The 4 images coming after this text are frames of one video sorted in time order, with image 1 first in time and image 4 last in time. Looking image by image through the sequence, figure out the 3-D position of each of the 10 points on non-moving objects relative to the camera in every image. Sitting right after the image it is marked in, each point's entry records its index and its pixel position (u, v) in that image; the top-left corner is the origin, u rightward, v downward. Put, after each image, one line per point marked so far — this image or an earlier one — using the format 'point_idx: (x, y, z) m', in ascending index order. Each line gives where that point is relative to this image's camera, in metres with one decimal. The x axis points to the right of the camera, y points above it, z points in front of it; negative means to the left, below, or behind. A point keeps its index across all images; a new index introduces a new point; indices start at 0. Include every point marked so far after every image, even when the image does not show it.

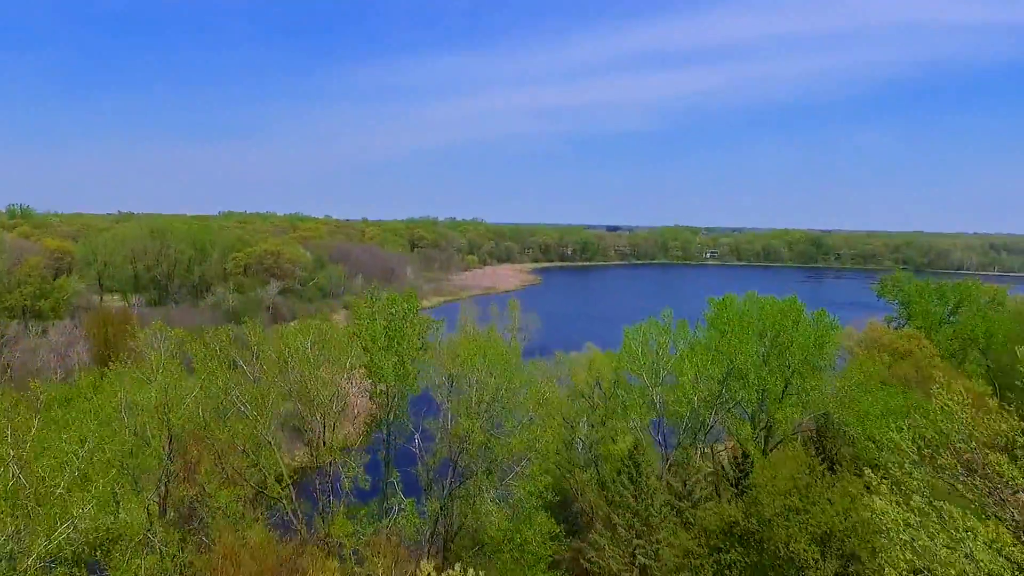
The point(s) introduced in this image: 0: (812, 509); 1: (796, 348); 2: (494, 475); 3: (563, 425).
0: (+4.1, -3.0, +9.7) m
1: (+6.3, -1.3, +15.9) m
2: (-0.2, -3.7, +13.4) m
3: (+1.3, -3.2, +15.8) m
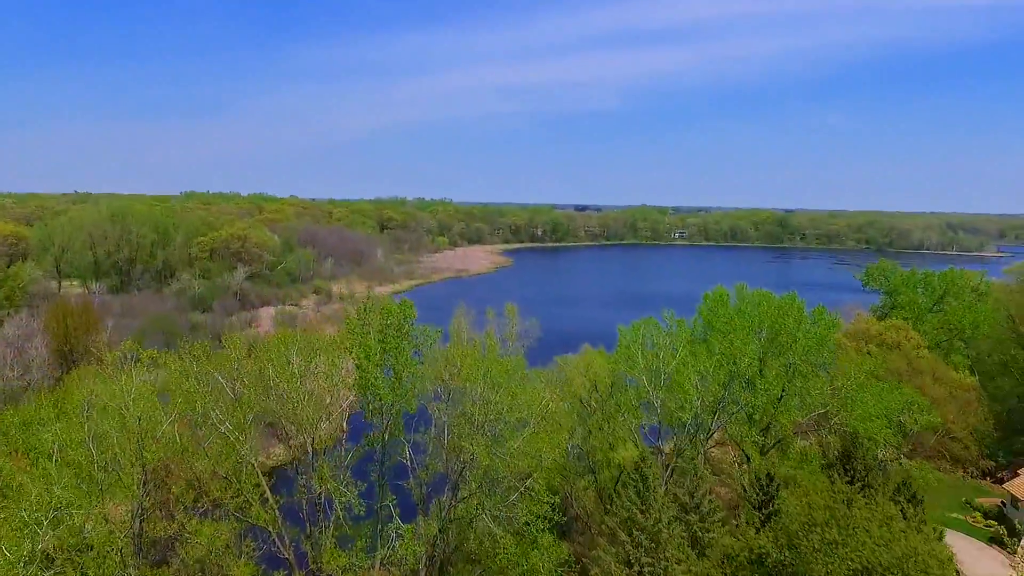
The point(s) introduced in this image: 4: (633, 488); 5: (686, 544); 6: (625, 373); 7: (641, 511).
0: (+4.3, -3.2, +9.2) m
1: (+6.2, -1.3, +15.4) m
2: (-0.2, -3.8, +12.7) m
3: (+1.2, -3.2, +15.2) m
4: (+2.2, -3.6, +12.7) m
5: (+2.8, -4.0, +11.3) m
6: (+2.5, -1.9, +16.0) m
7: (+2.2, -3.7, +11.9) m
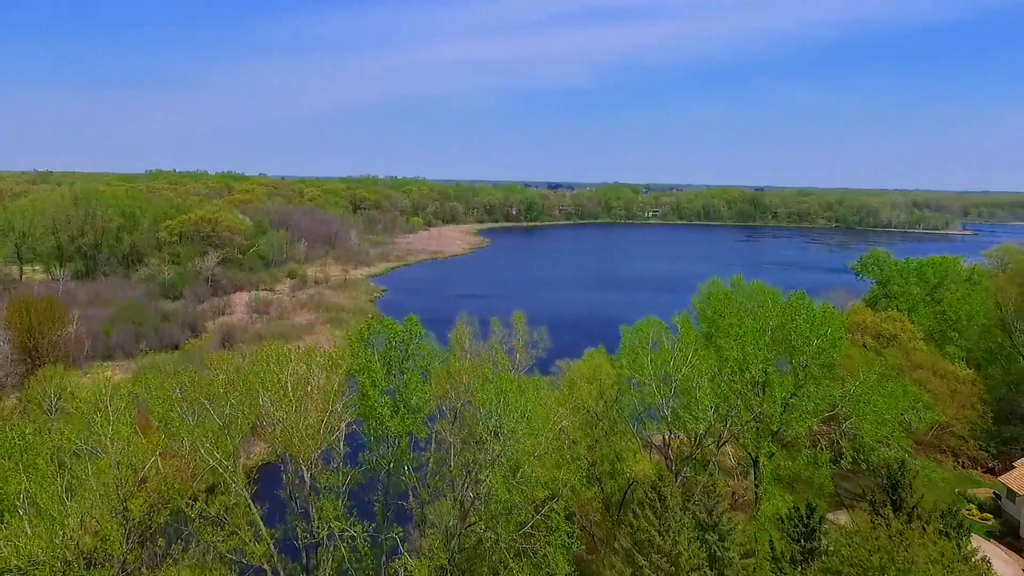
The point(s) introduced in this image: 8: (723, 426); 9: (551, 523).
0: (+4.5, -3.4, +8.6) m
1: (+6.2, -1.3, +14.9) m
2: (-0.1, -3.9, +12.0) m
3: (+1.2, -3.3, +14.5) m
4: (+2.3, -3.7, +12.1) m
5: (+2.9, -4.2, +10.7) m
6: (+2.5, -1.9, +15.3) m
7: (+2.3, -3.8, +11.2) m
8: (+4.3, -2.8, +14.4) m
9: (+0.6, -3.9, +12.0) m
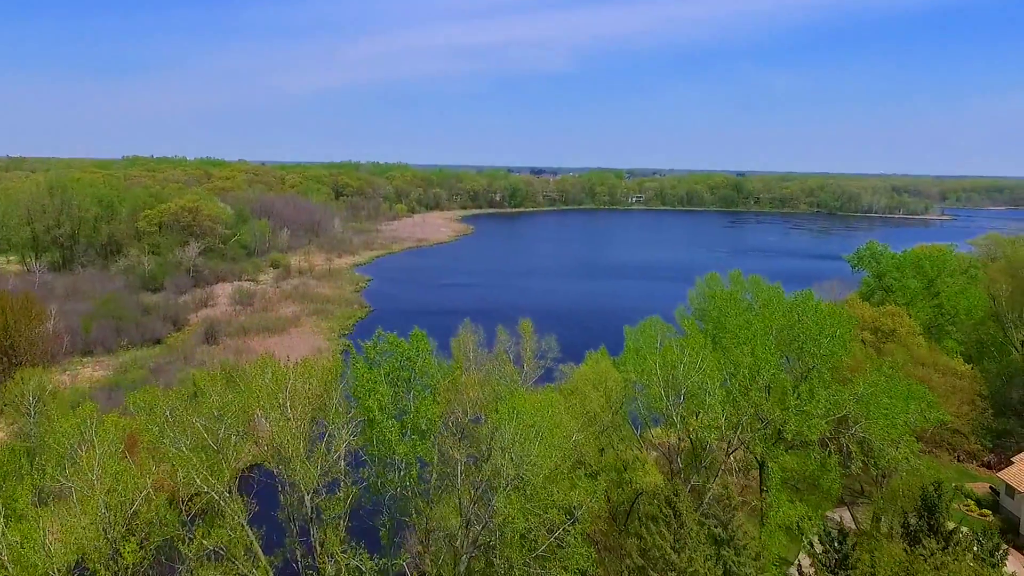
0: (+4.7, -3.5, +8.2) m
1: (+6.2, -1.3, +14.5) m
2: (0.0, -4.0, +11.5) m
3: (+1.3, -3.3, +14.0) m
4: (+2.4, -3.8, +11.6) m
5: (+3.1, -4.3, +10.3) m
6: (+2.5, -1.9, +14.9) m
7: (+2.4, -3.9, +10.8) m
8: (+4.3, -2.8, +14.0) m
9: (+0.8, -4.0, +11.6) m
